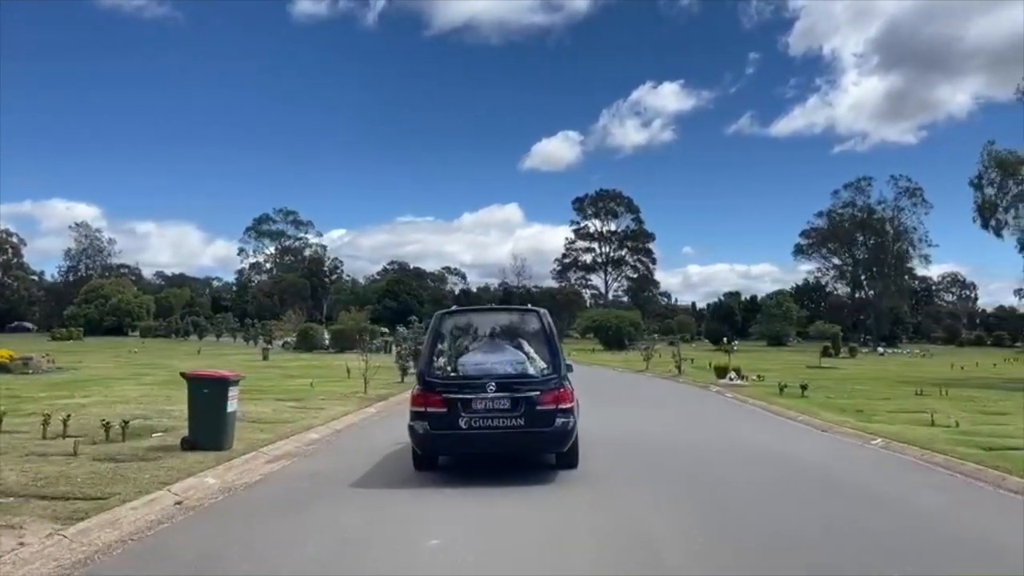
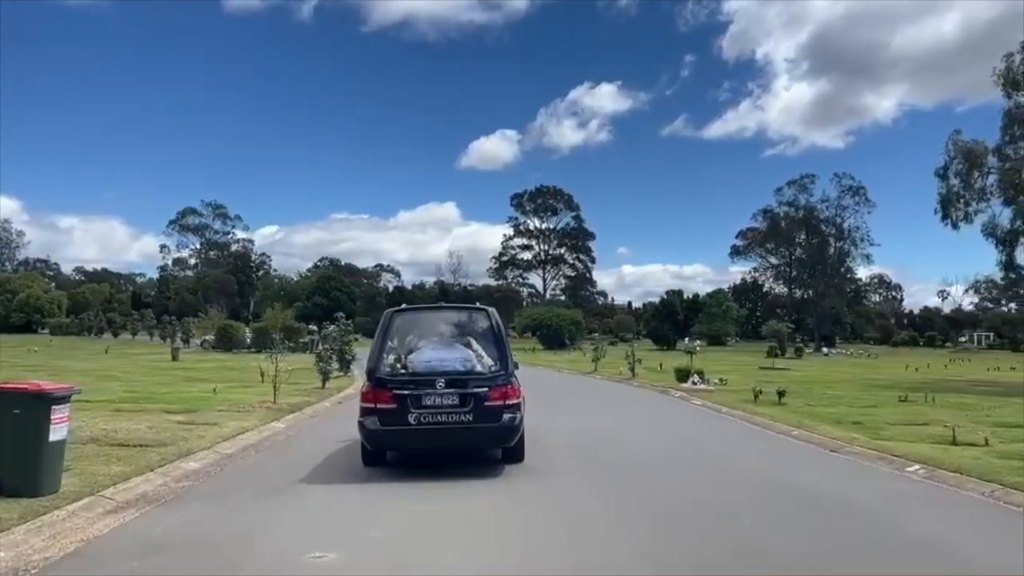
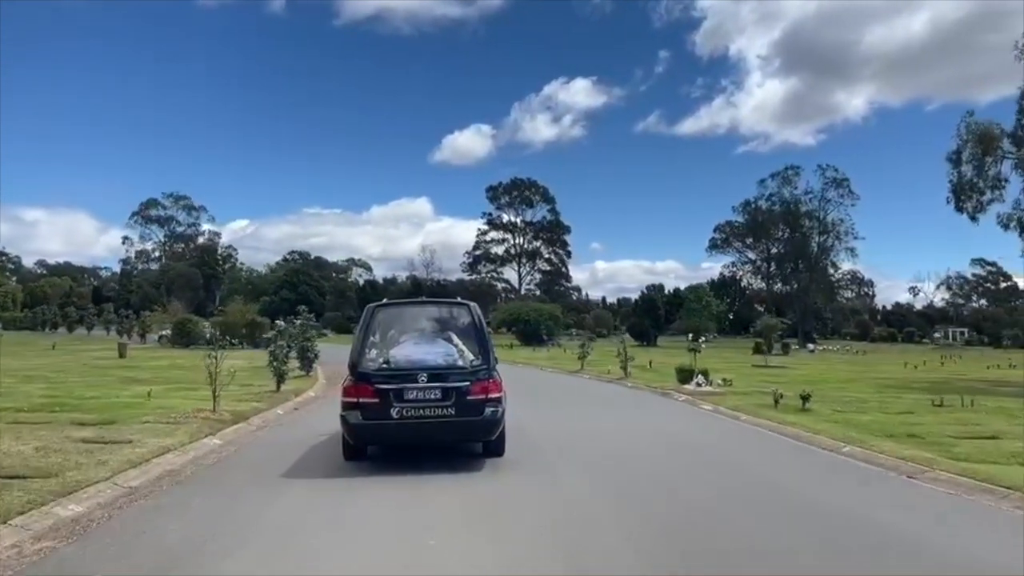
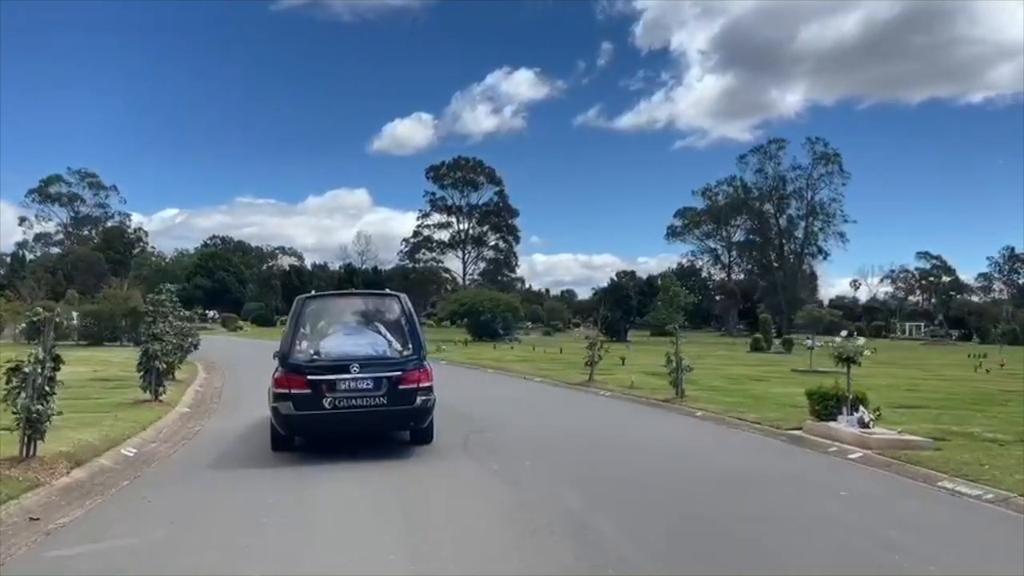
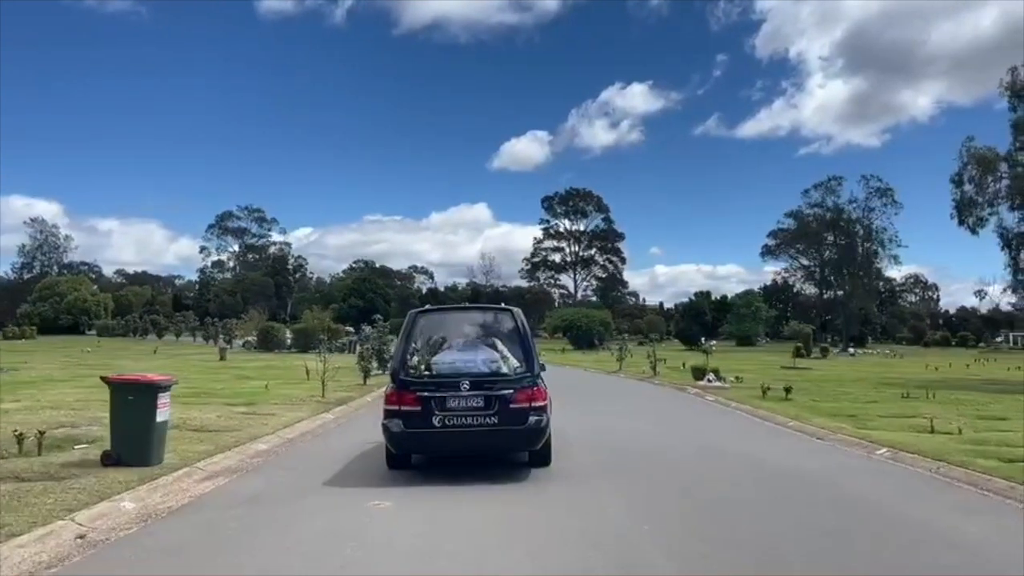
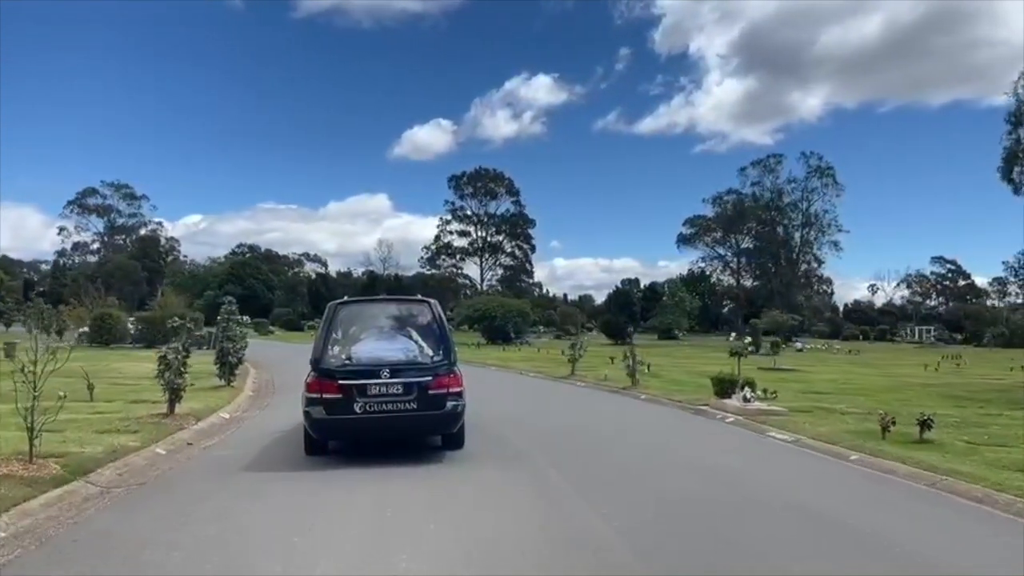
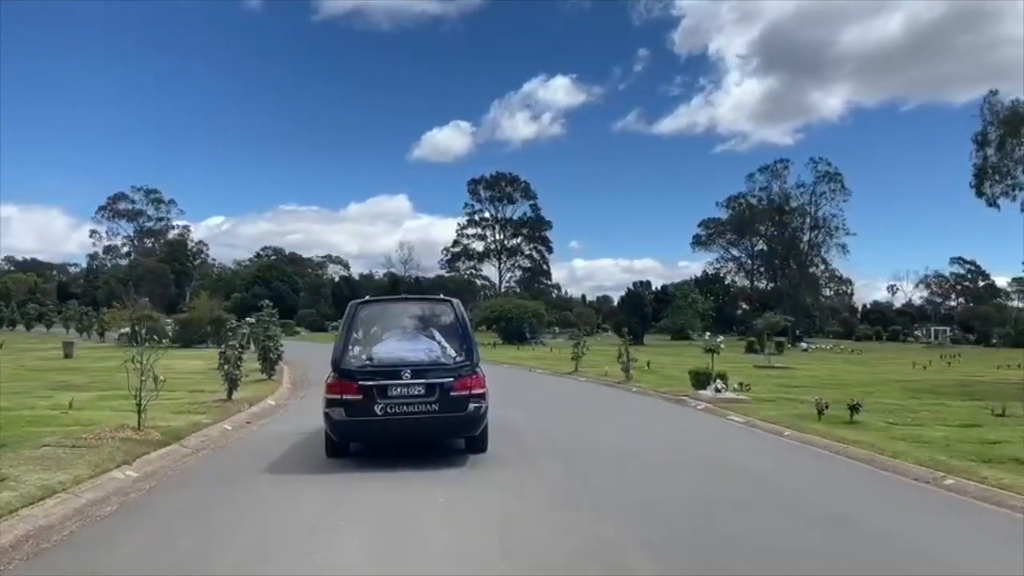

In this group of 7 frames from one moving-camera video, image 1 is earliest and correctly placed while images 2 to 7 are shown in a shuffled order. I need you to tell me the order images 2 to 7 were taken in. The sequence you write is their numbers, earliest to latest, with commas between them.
5, 2, 3, 7, 6, 4
